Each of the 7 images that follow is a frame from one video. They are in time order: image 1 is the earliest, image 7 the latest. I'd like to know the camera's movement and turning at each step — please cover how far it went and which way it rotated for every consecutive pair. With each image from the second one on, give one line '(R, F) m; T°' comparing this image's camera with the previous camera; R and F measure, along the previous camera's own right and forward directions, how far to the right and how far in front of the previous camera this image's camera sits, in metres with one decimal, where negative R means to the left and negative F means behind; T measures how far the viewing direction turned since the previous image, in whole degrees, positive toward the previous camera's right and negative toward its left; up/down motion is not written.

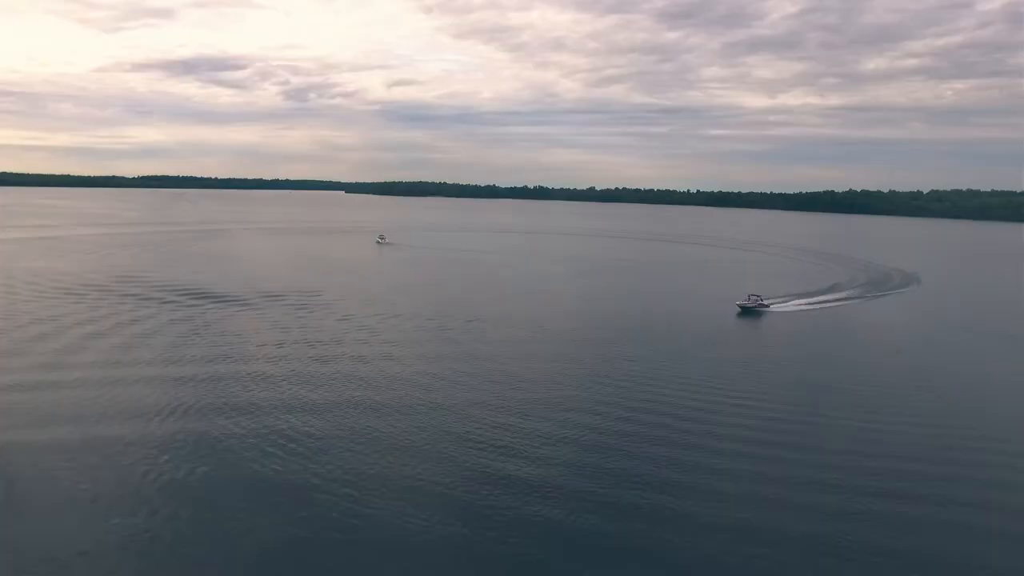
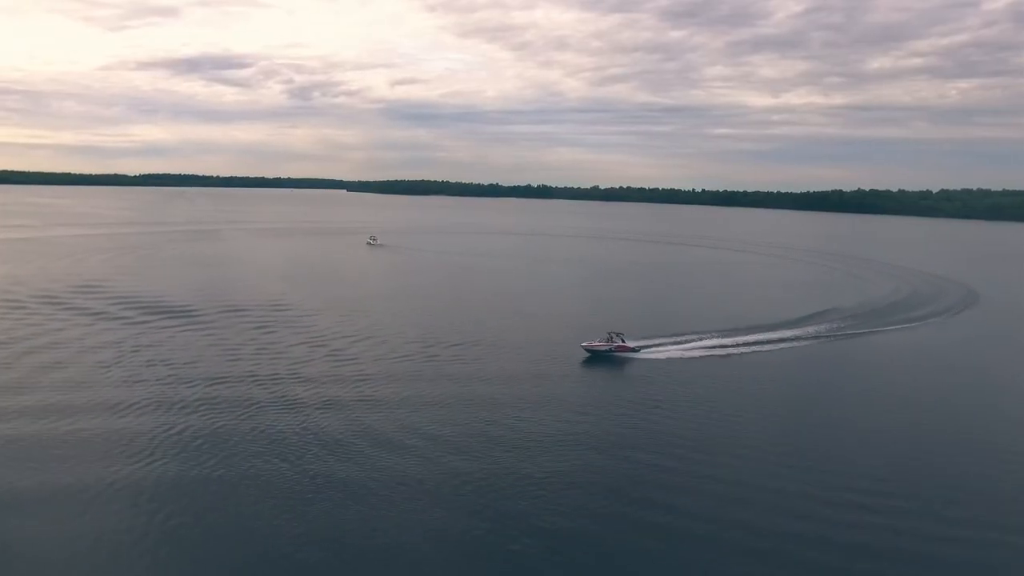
(0.0, +2.4) m; 0°
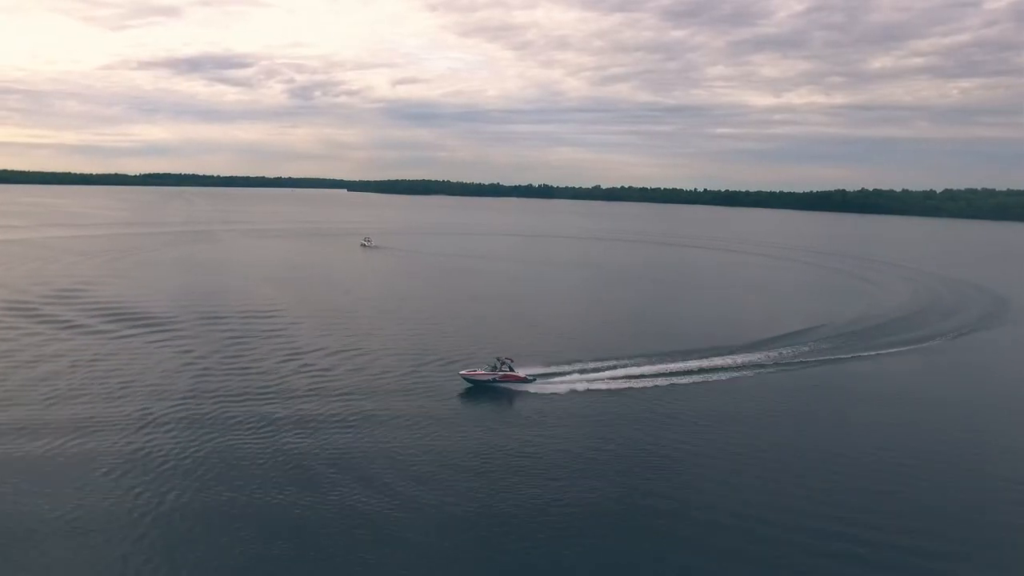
(+0.3, +1.9) m; 0°
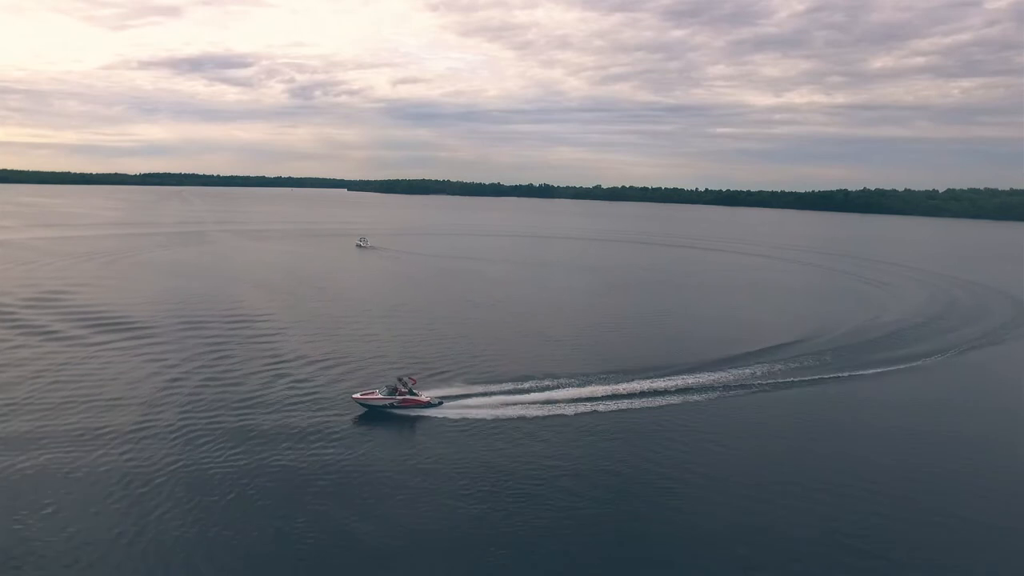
(+0.2, +2.1) m; 0°
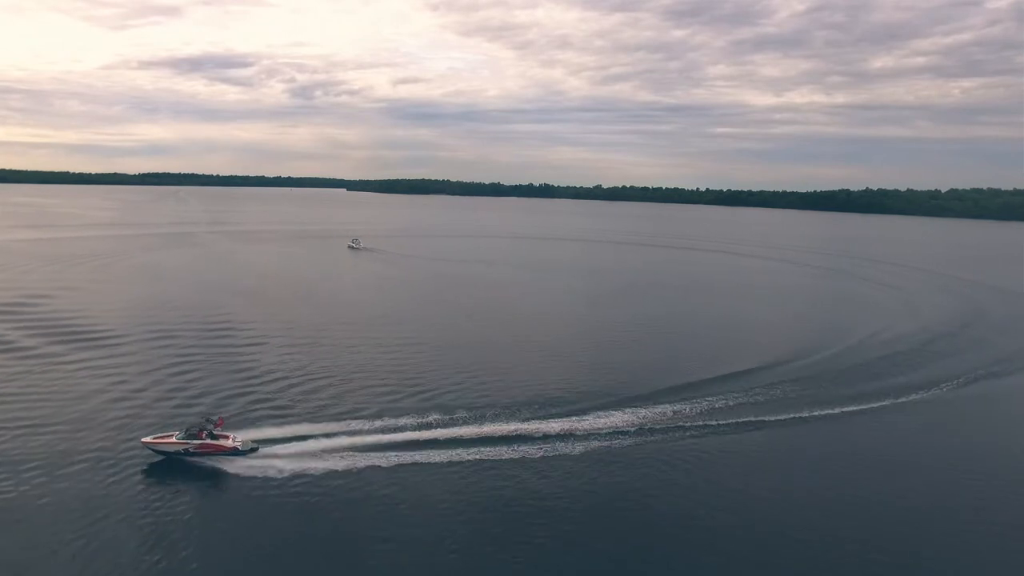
(+0.4, +2.0) m; 0°
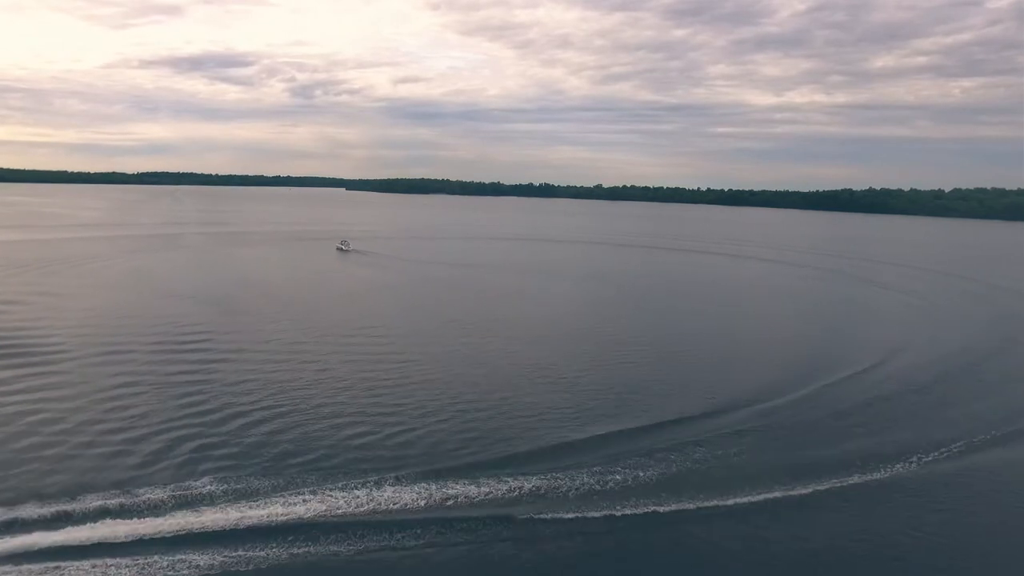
(+0.5, +3.0) m; 0°
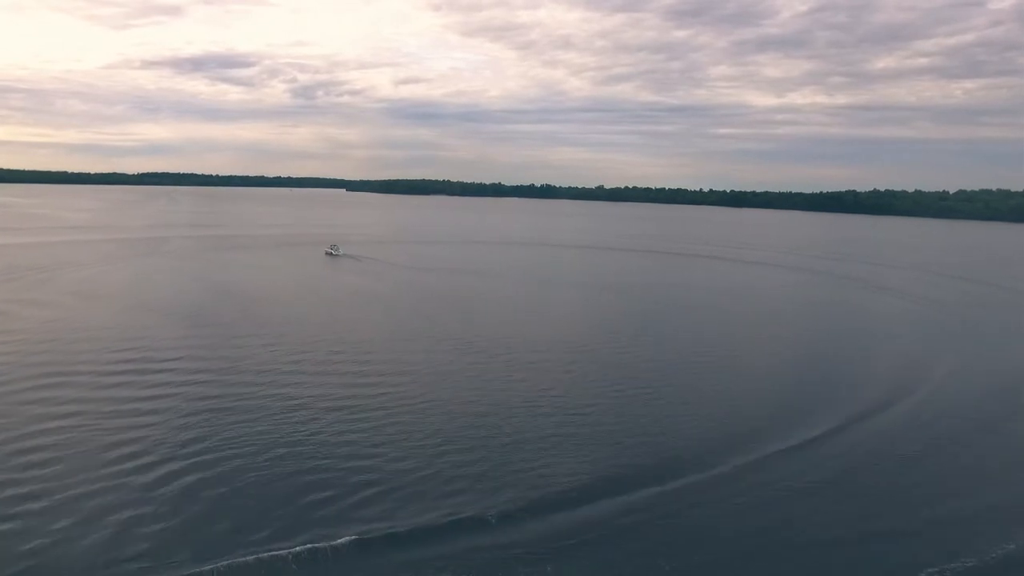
(+0.3, +3.0) m; 0°
